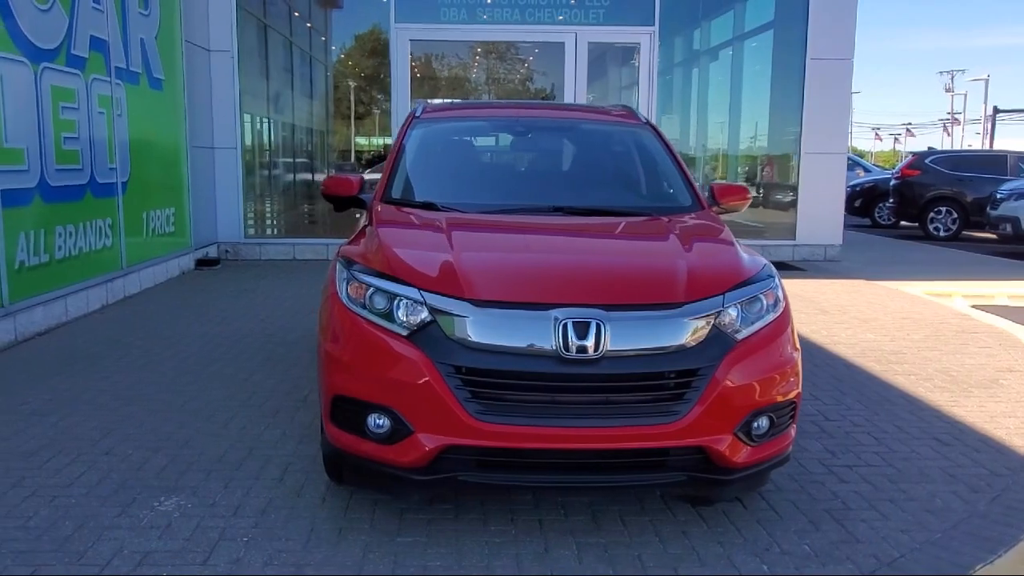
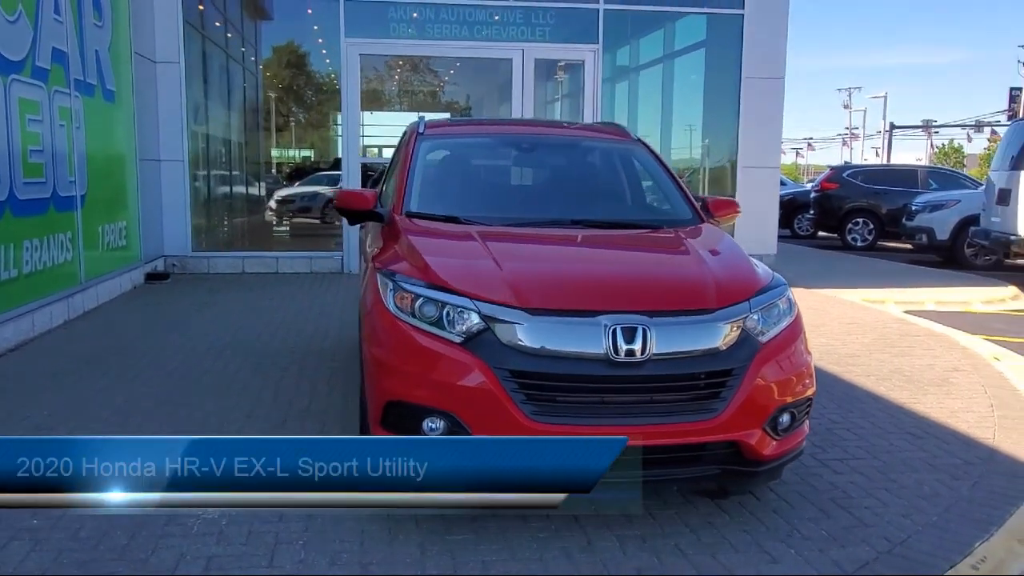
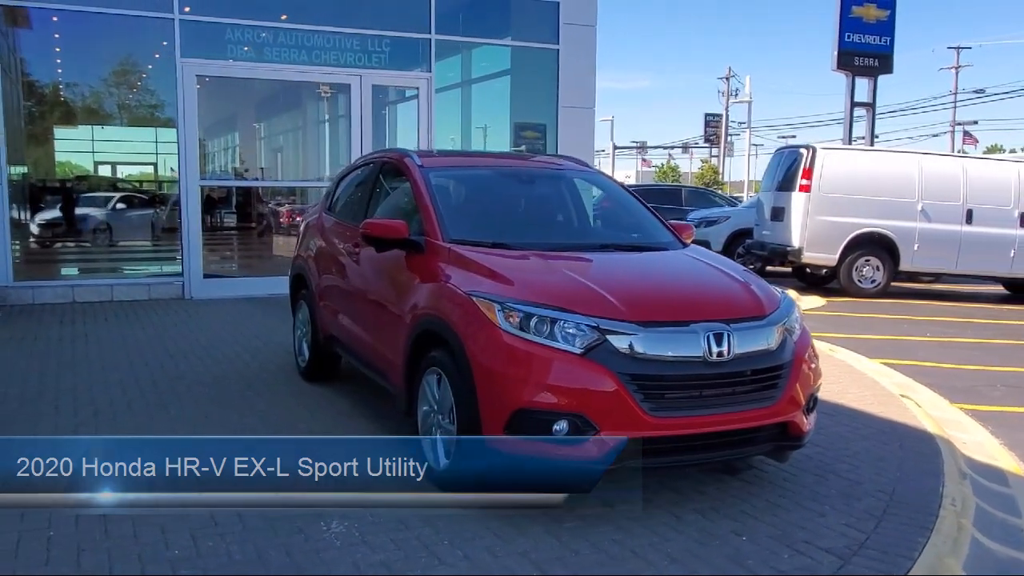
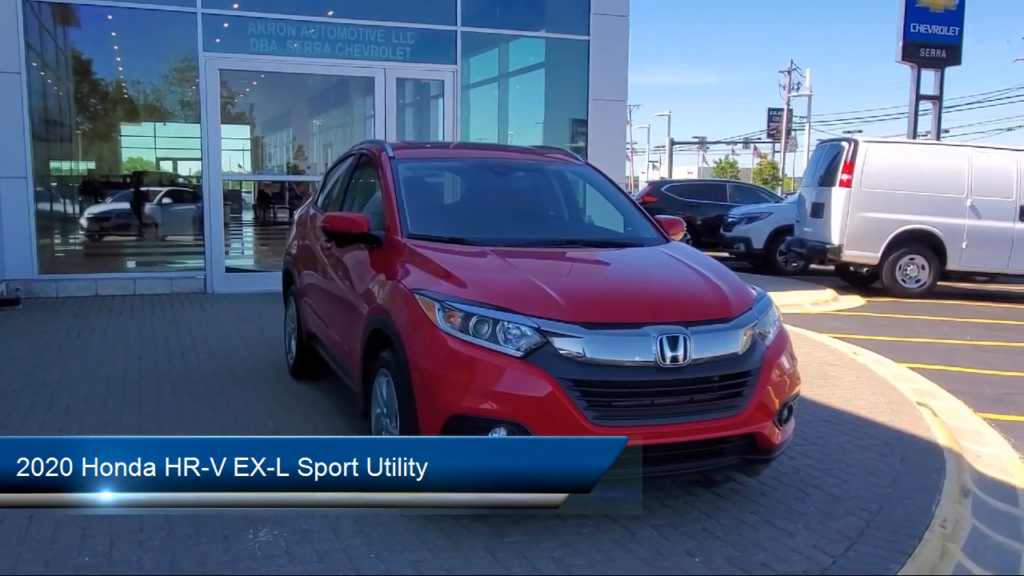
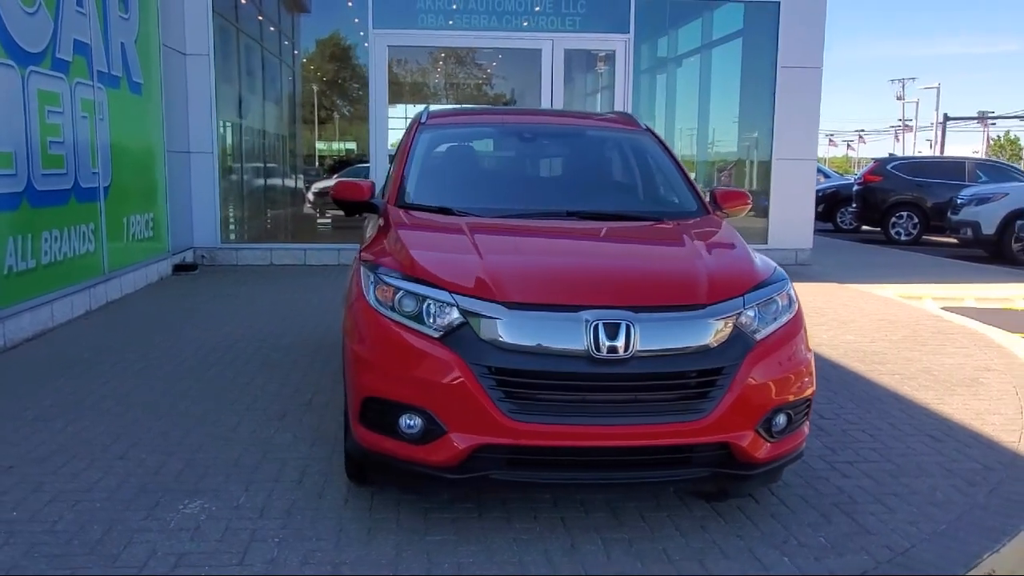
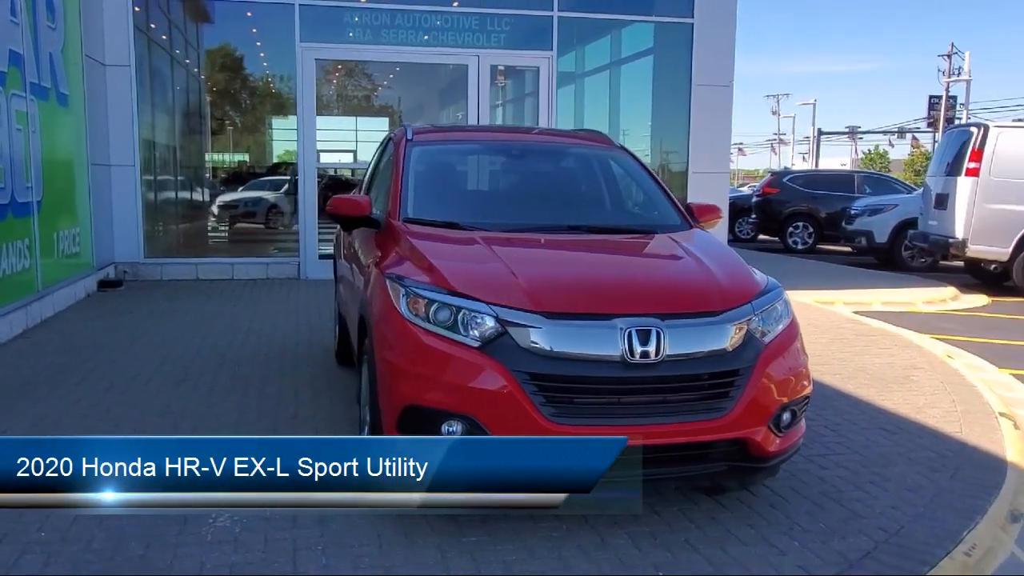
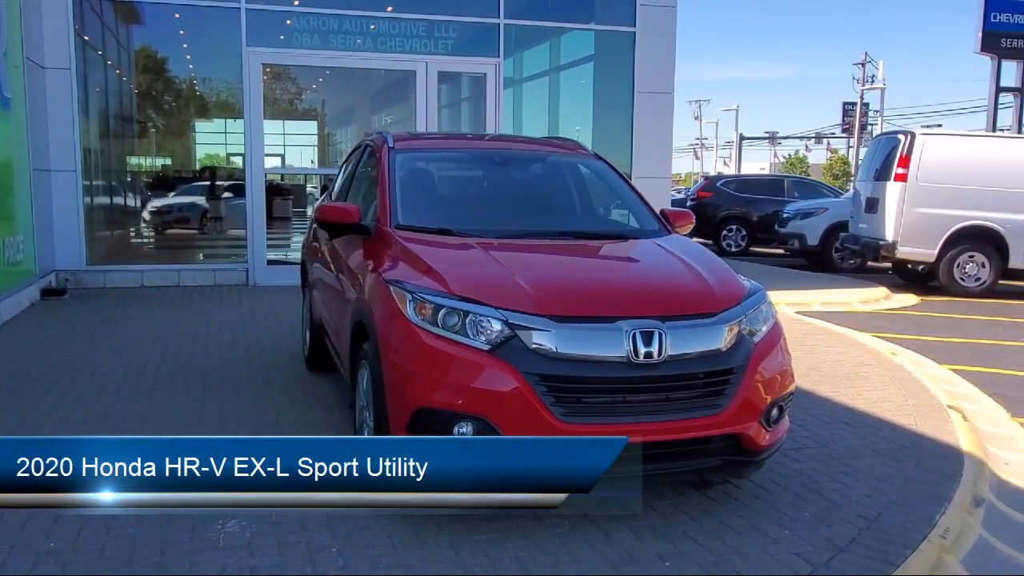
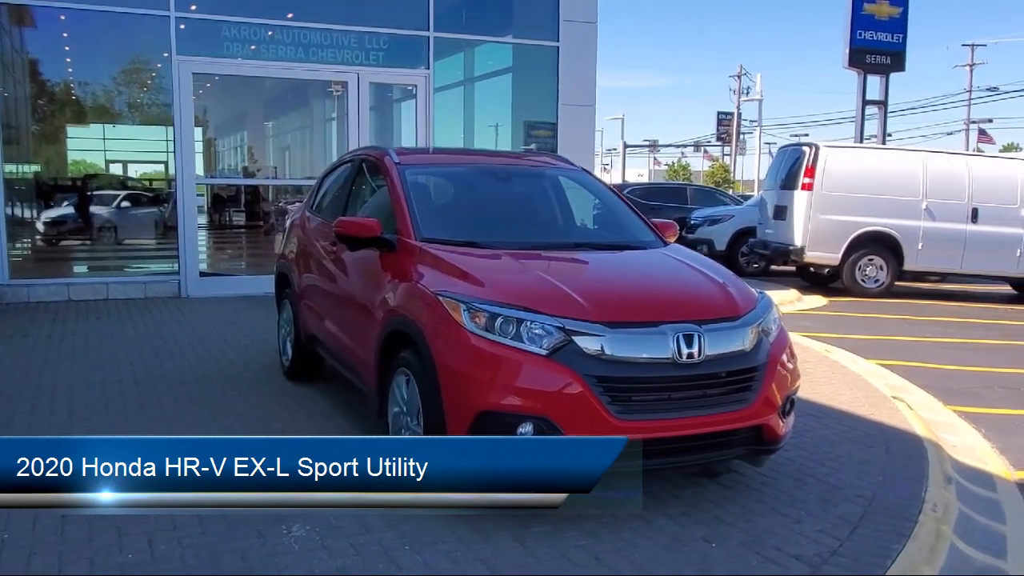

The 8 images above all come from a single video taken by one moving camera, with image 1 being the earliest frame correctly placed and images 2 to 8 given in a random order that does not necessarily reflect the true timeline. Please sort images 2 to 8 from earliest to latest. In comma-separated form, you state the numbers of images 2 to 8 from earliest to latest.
5, 2, 6, 7, 4, 8, 3
